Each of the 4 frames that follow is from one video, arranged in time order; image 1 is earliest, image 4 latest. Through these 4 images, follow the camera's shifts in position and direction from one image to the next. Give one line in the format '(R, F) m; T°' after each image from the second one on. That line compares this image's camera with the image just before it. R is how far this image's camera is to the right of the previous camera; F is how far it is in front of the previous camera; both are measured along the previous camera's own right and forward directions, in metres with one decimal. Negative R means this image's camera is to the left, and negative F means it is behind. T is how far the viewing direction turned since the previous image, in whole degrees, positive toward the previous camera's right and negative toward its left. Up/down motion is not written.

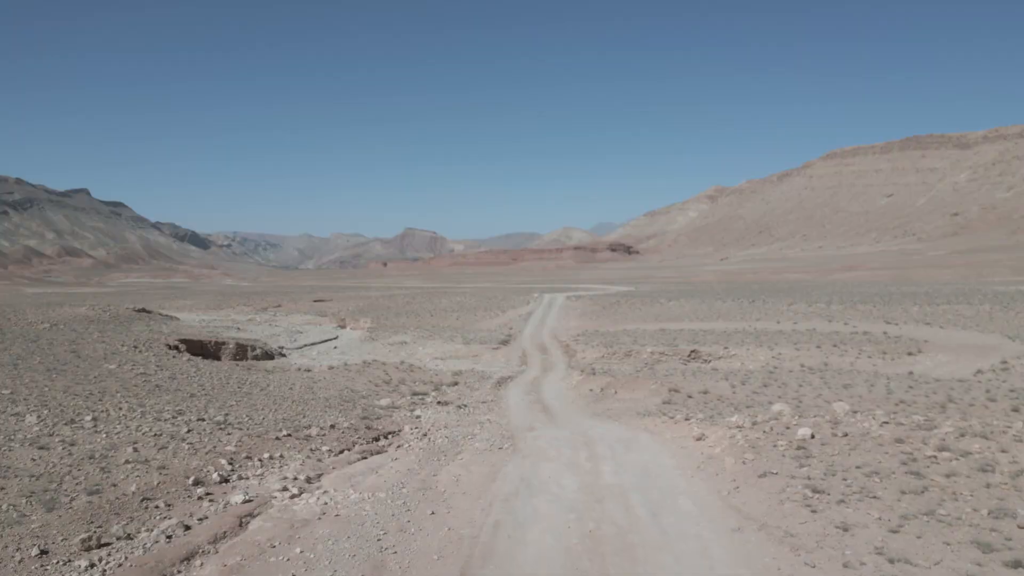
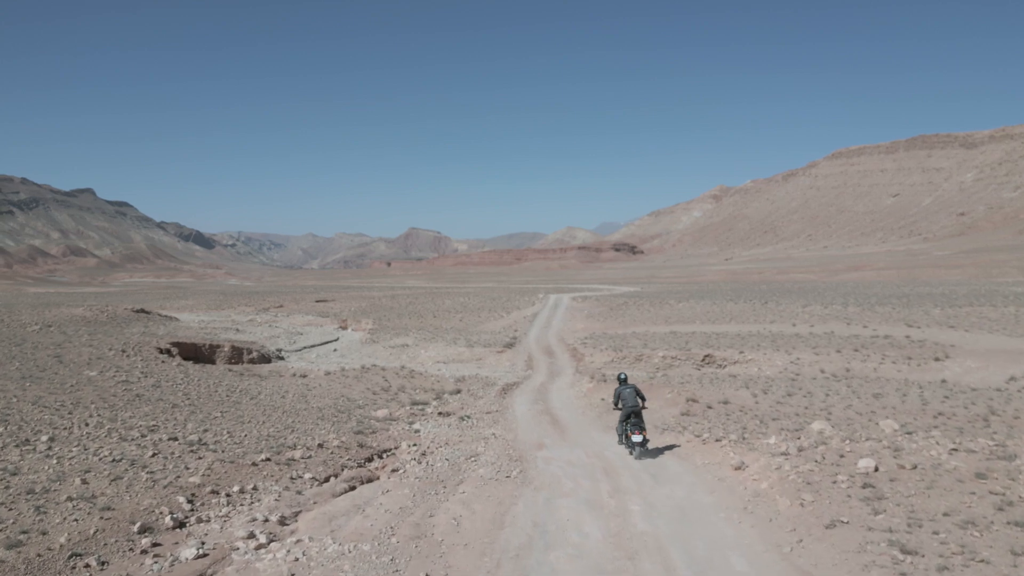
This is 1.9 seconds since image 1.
(-0.1, +1.1) m; 0°
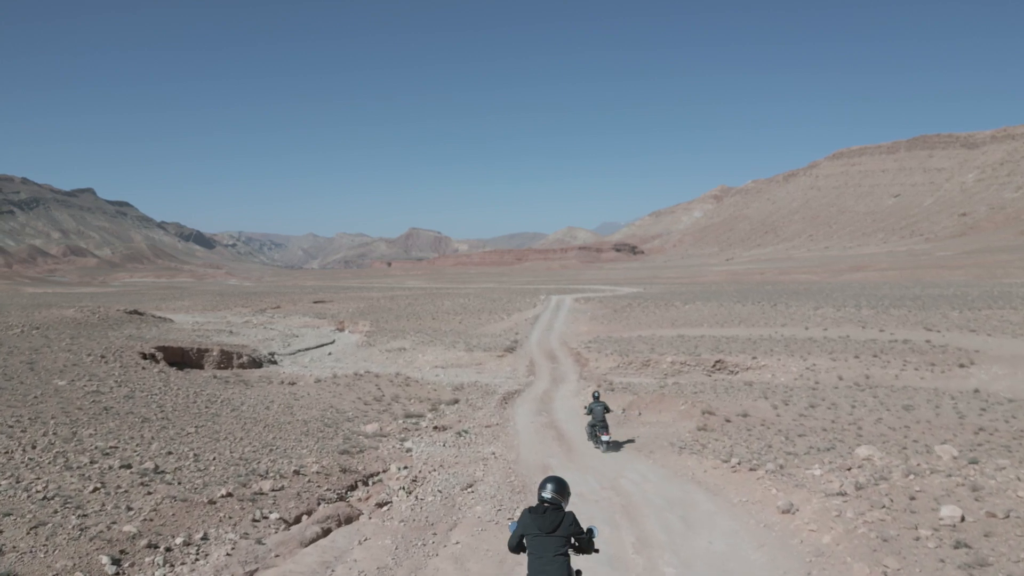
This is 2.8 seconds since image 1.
(0.0, +1.1) m; 0°
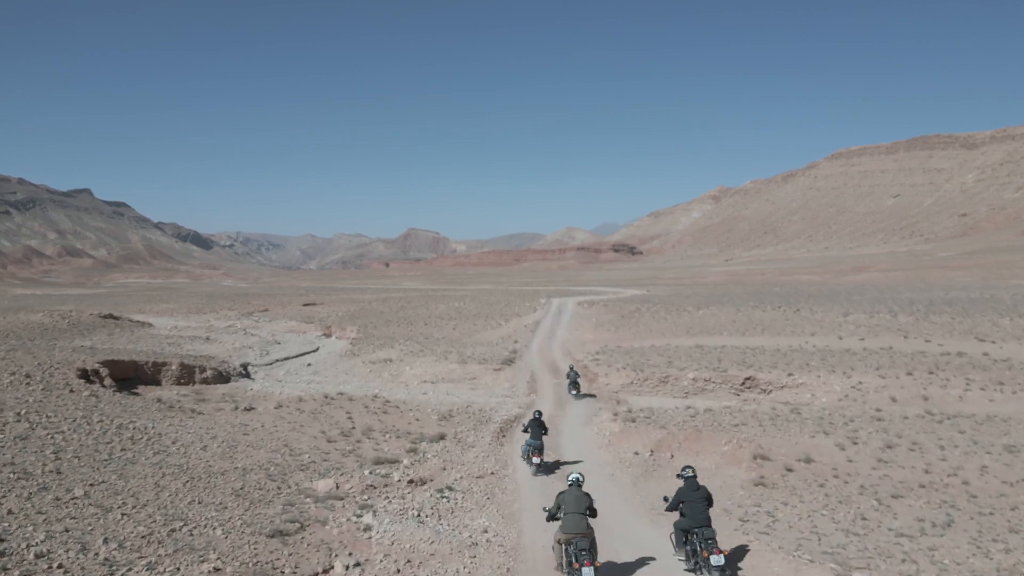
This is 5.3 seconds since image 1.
(0.0, +3.1) m; 0°
